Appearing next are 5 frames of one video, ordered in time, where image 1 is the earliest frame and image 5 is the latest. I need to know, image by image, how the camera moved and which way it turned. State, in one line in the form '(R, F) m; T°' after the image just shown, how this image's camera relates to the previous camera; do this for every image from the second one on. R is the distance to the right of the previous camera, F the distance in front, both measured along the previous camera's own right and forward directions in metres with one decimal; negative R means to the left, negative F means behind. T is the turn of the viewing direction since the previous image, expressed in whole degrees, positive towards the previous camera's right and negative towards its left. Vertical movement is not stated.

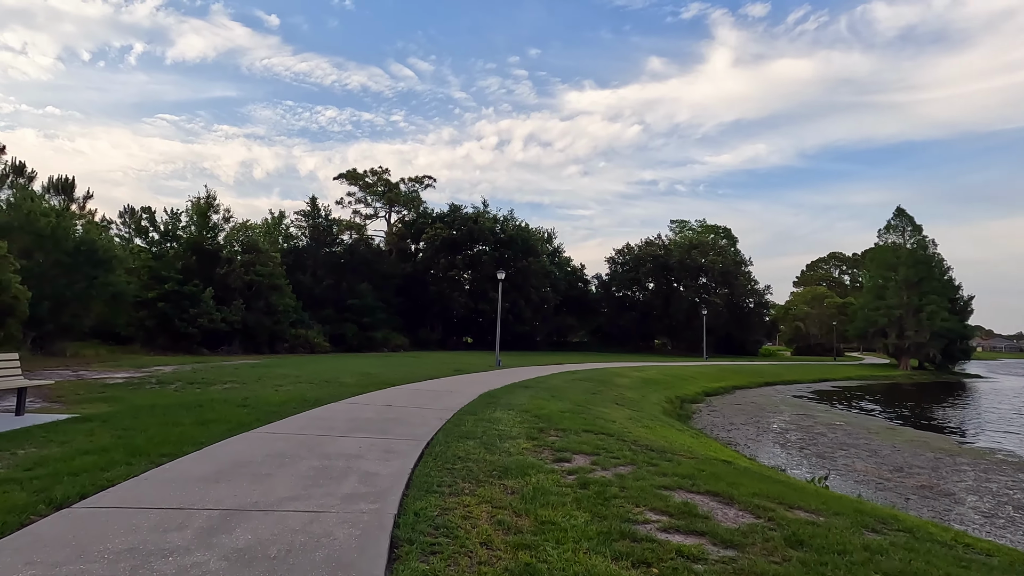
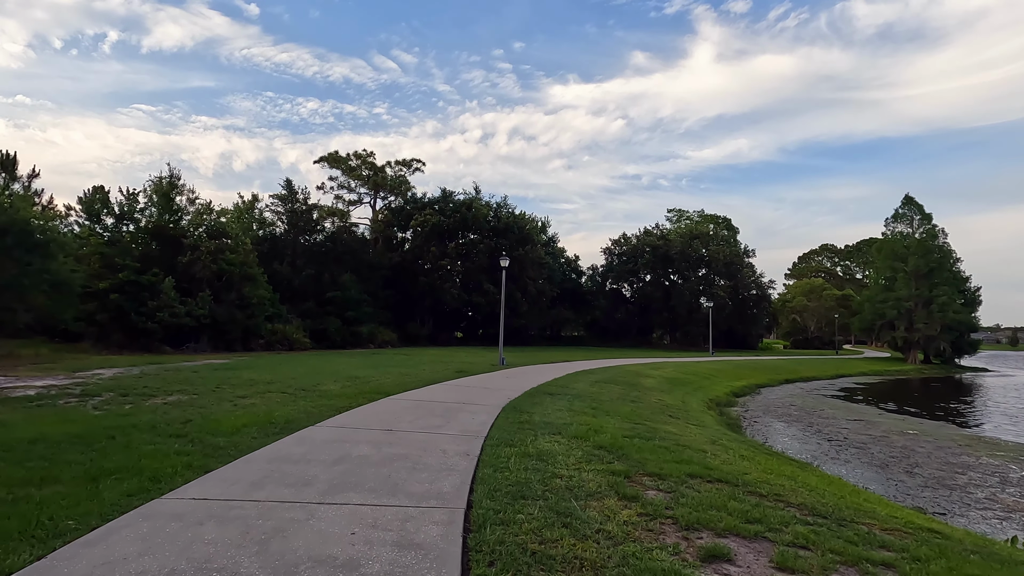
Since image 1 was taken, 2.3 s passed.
(-0.9, +2.8) m; +2°
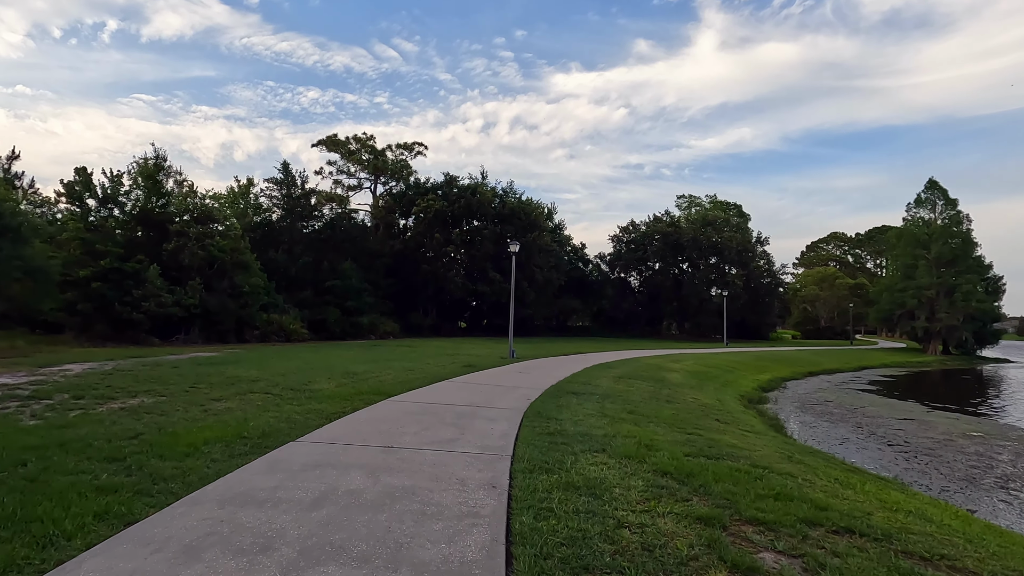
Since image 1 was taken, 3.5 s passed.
(-0.3, +1.6) m; 0°
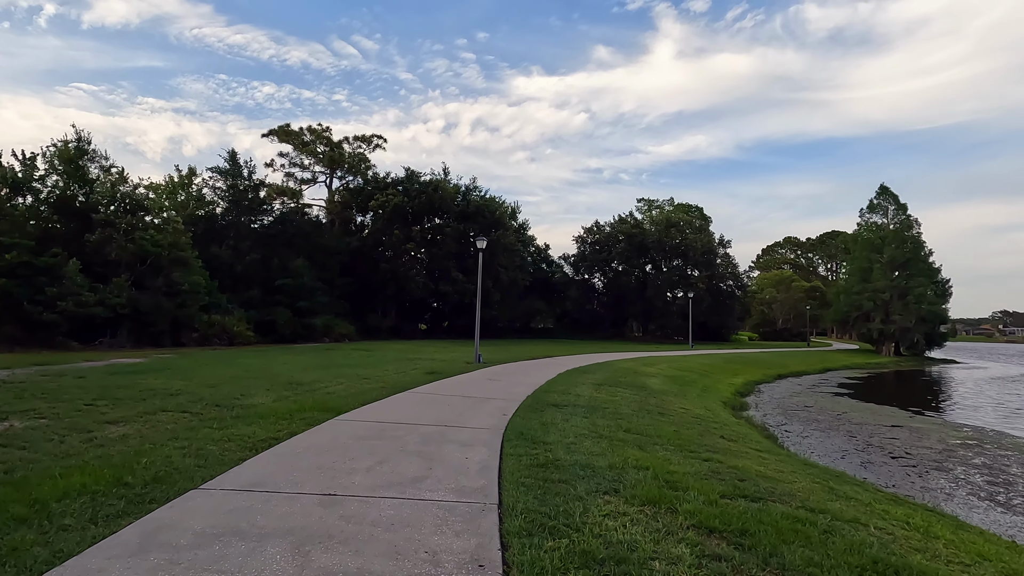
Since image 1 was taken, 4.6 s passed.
(-0.2, +1.5) m; +4°
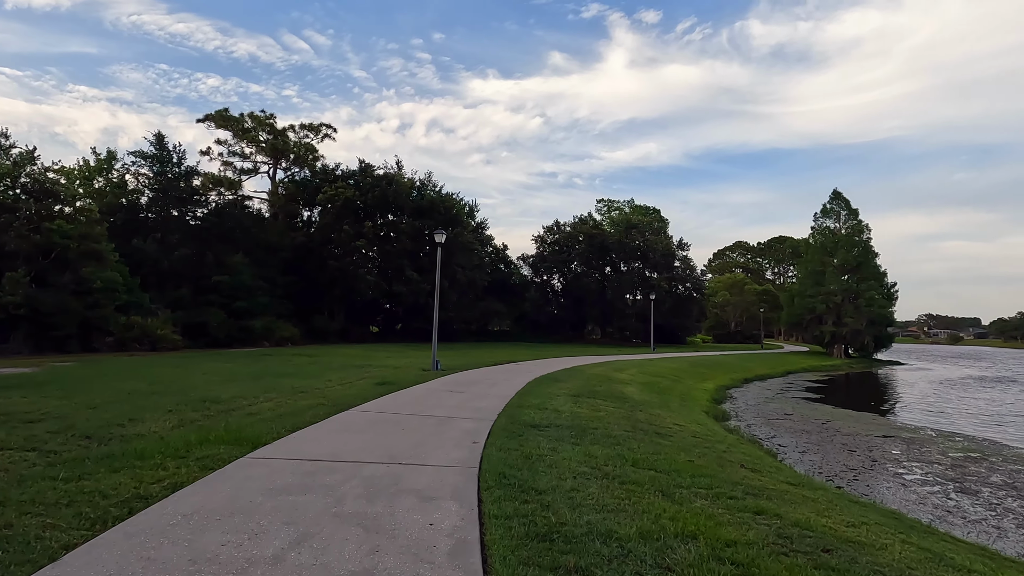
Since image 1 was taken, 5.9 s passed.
(-0.2, +1.7) m; +5°
